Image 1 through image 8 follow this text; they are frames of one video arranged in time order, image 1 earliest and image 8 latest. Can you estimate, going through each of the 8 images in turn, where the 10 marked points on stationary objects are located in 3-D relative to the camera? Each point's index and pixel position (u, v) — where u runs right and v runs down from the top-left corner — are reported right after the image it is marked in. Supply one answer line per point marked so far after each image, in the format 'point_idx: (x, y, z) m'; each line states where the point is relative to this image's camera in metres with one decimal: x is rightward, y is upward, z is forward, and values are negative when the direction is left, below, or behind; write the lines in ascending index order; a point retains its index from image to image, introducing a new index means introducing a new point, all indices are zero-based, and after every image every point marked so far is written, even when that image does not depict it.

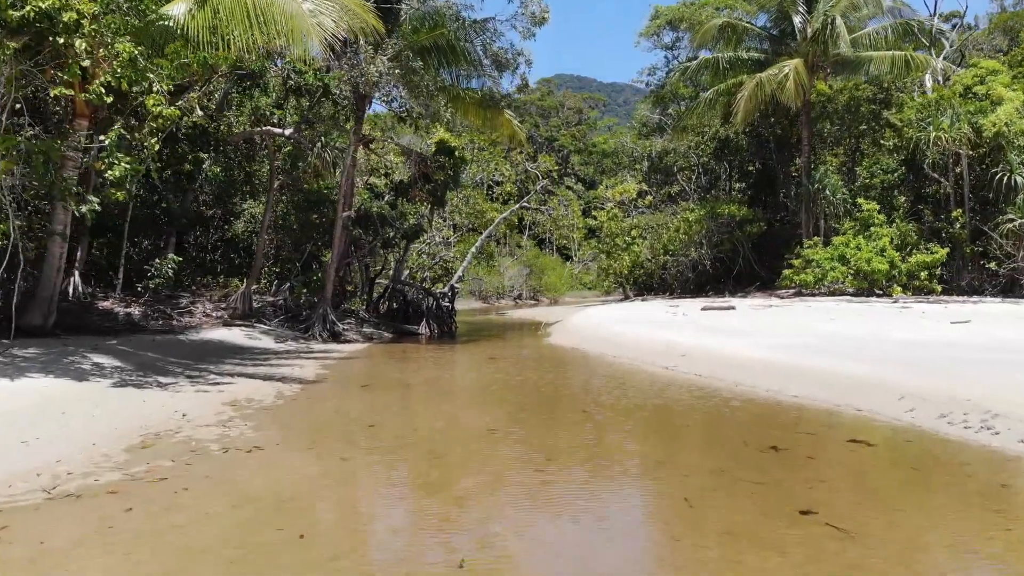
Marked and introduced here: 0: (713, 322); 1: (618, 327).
0: (+3.2, -0.6, +15.8) m
1: (+1.7, -0.6, +16.1) m
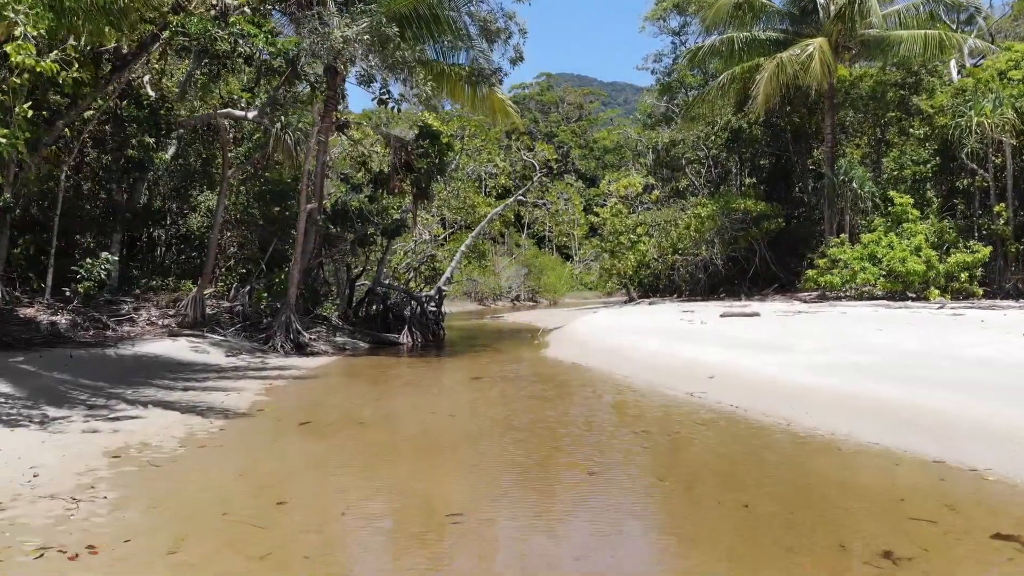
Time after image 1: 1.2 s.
0: (+3.1, -0.6, +13.5) m
1: (+1.6, -0.7, +13.8) m
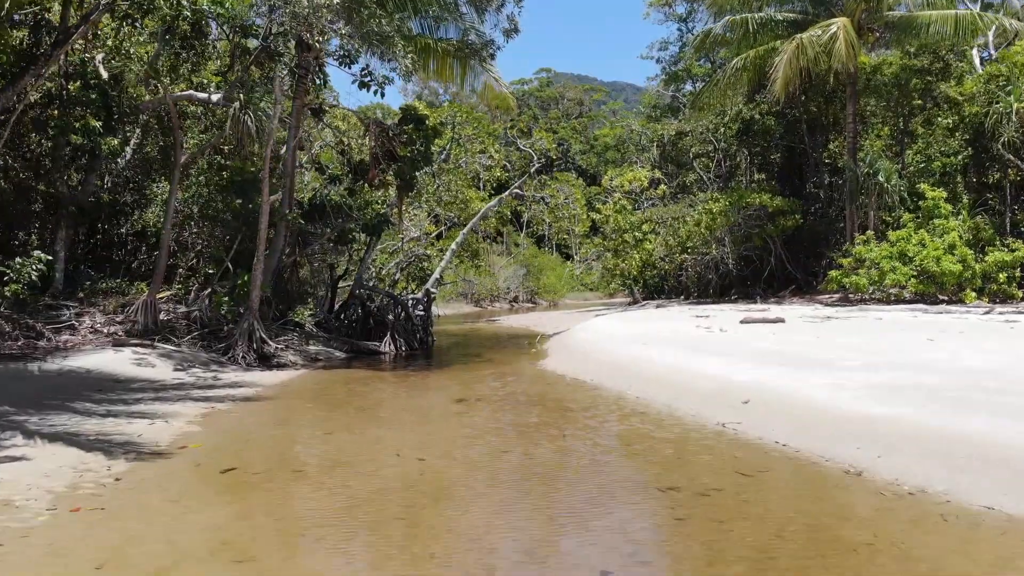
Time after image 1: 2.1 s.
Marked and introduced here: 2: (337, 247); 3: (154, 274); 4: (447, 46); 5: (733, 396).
0: (+3.0, -0.7, +11.7) m
1: (+1.5, -0.7, +12.0) m
2: (-3.0, +0.7, +16.9) m
3: (-5.0, +0.2, +13.7) m
4: (-1.0, +3.7, +14.8) m
5: (+1.9, -0.9, +8.4) m
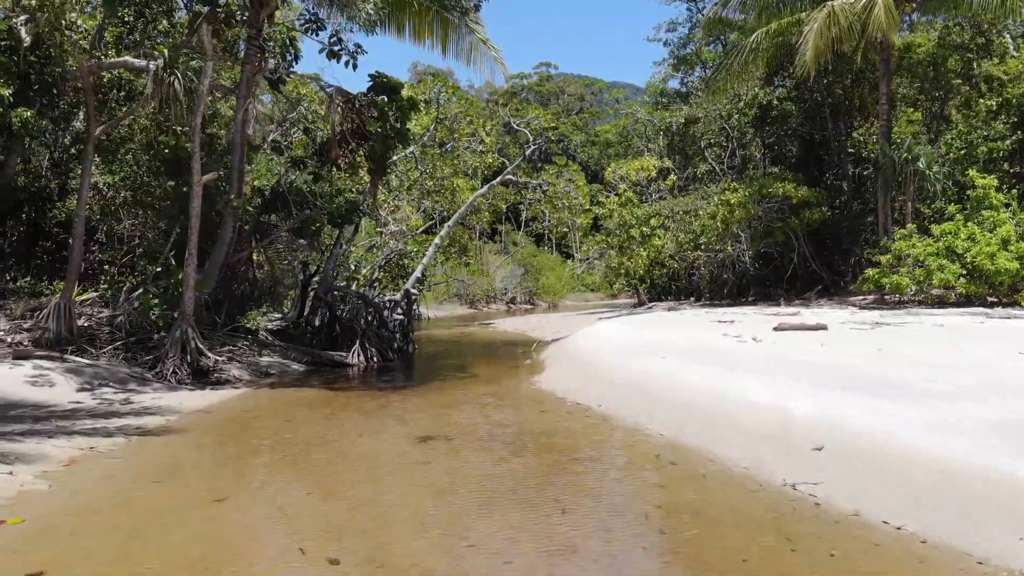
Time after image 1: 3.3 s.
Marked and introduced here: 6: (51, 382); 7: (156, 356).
0: (+2.9, -0.7, +9.4) m
1: (+1.3, -0.7, +9.6) m
2: (-3.1, +0.7, +14.5) m
3: (-5.2, +0.2, +11.4) m
4: (-1.1, +3.6, +12.5) m
5: (+1.8, -0.9, +6.1) m
6: (-4.5, -0.9, +9.6) m
7: (-4.0, -0.8, +11.1) m
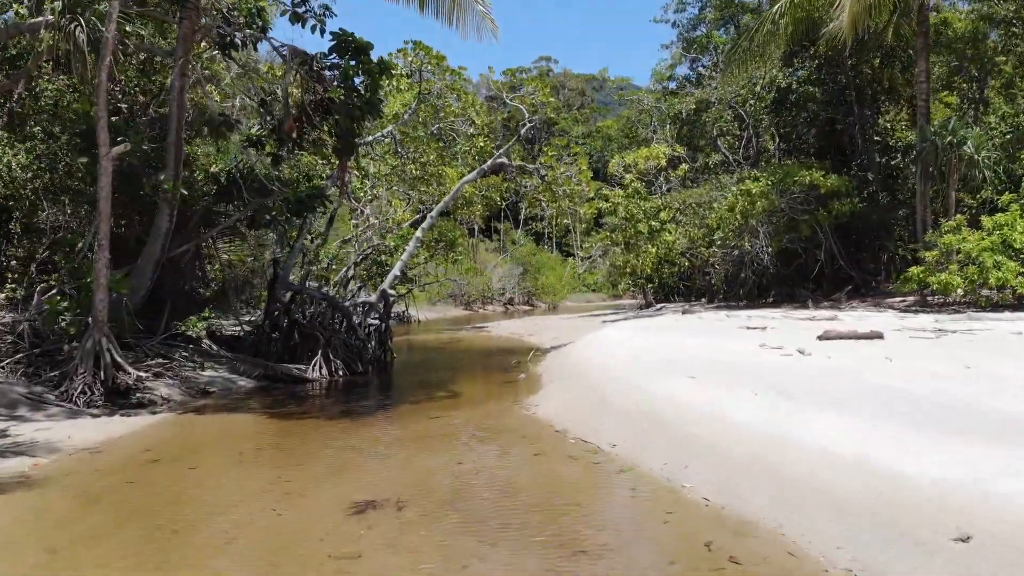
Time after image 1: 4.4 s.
0: (+2.8, -0.7, +7.3) m
1: (+1.2, -0.7, +7.6) m
2: (-3.2, +0.7, +12.5) m
3: (-5.3, +0.2, +9.4) m
4: (-1.2, +3.6, +10.4) m
5: (+1.7, -0.9, +4.0) m
6: (-4.6, -0.9, +7.5) m
7: (-4.1, -0.8, +9.1) m
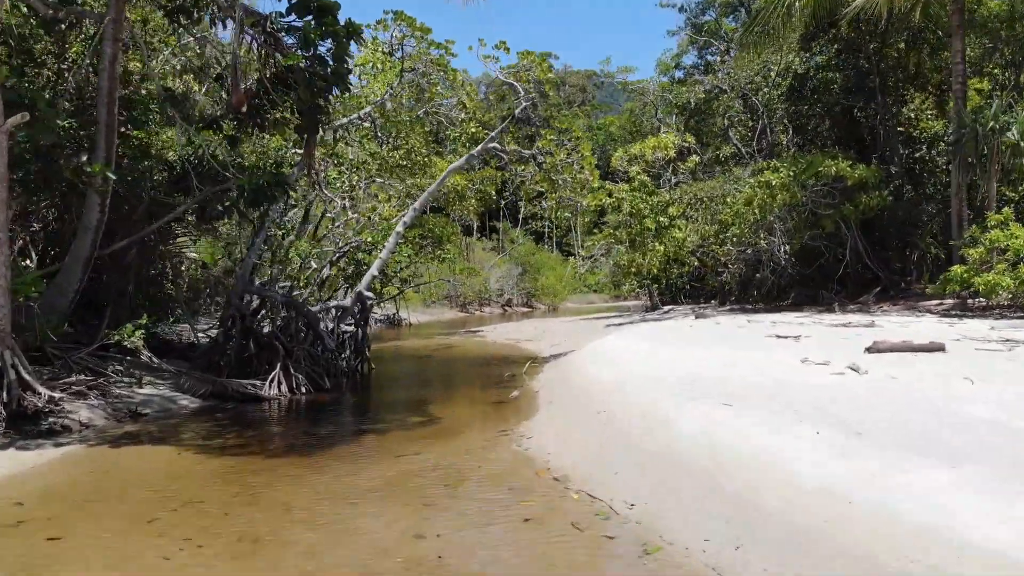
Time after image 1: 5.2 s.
0: (+2.7, -0.7, +5.7) m
1: (+1.2, -0.8, +6.0) m
2: (-3.3, +0.7, +10.9) m
3: (-5.3, +0.2, +7.8) m
4: (-1.3, +3.6, +8.8) m
5: (+1.6, -0.9, +2.4) m
6: (-4.7, -1.0, +6.0) m
7: (-4.2, -0.8, +7.5) m
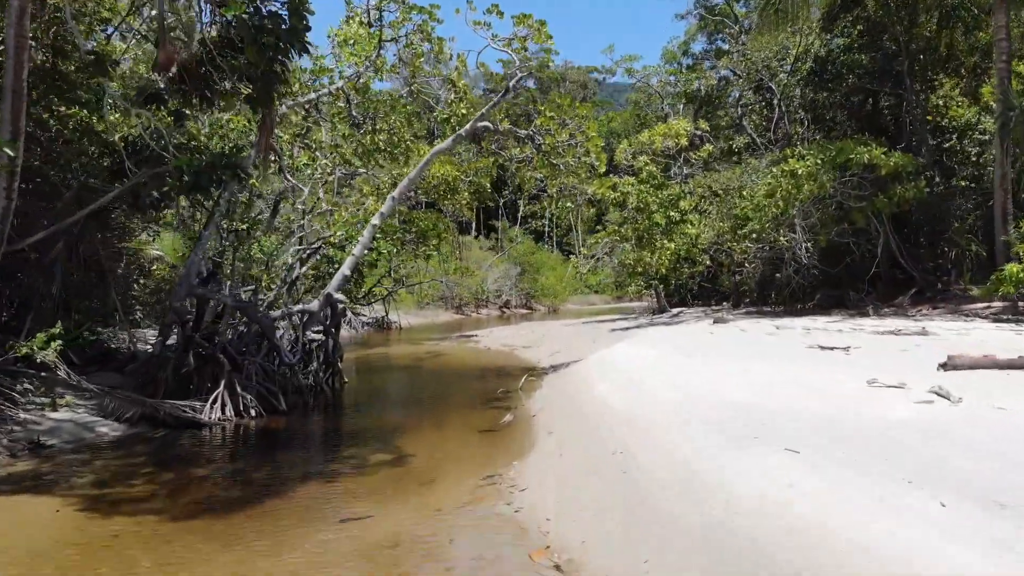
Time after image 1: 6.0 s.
0: (+2.6, -0.7, +4.1) m
1: (+1.1, -0.8, +4.4) m
2: (-3.4, +0.7, +9.3) m
3: (-5.4, +0.1, +6.2) m
4: (-1.4, +3.6, +7.2) m
5: (+1.5, -1.0, +0.8) m
6: (-4.8, -1.0, +4.4) m
7: (-4.3, -0.8, +5.9) m
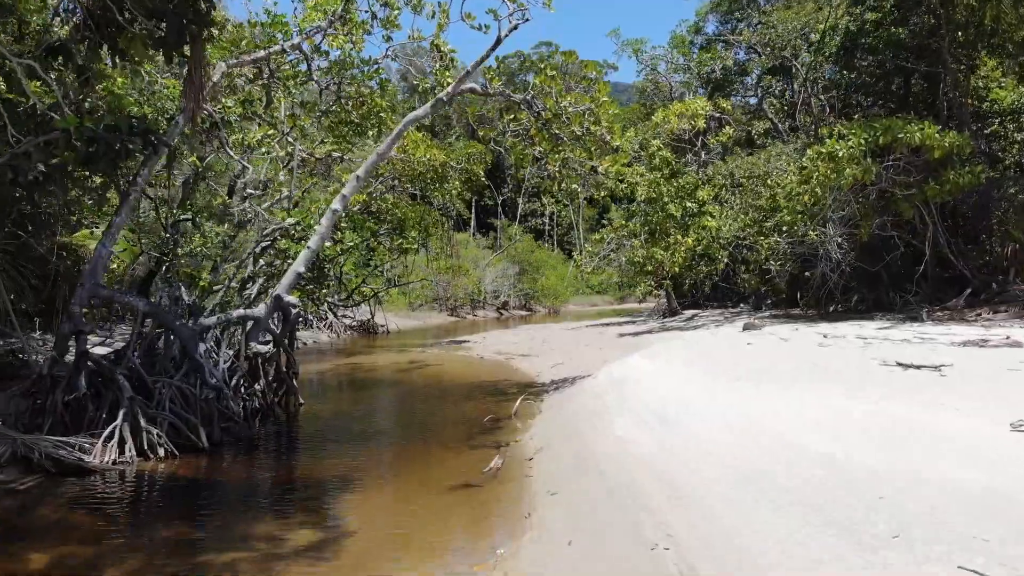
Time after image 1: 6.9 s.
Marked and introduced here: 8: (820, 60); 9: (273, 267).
0: (+2.5, -0.7, +2.2) m
1: (+1.0, -0.8, +2.5) m
2: (-3.4, +0.6, +7.4) m
3: (-5.5, +0.1, +4.3) m
4: (-1.4, +3.6, +5.3) m
5: (+1.5, -1.0, -1.0) m
6: (-4.8, -1.0, +2.5) m
7: (-4.3, -0.8, +4.0) m
8: (+5.8, +4.2, +18.5) m
9: (-2.4, +0.2, +9.8) m
